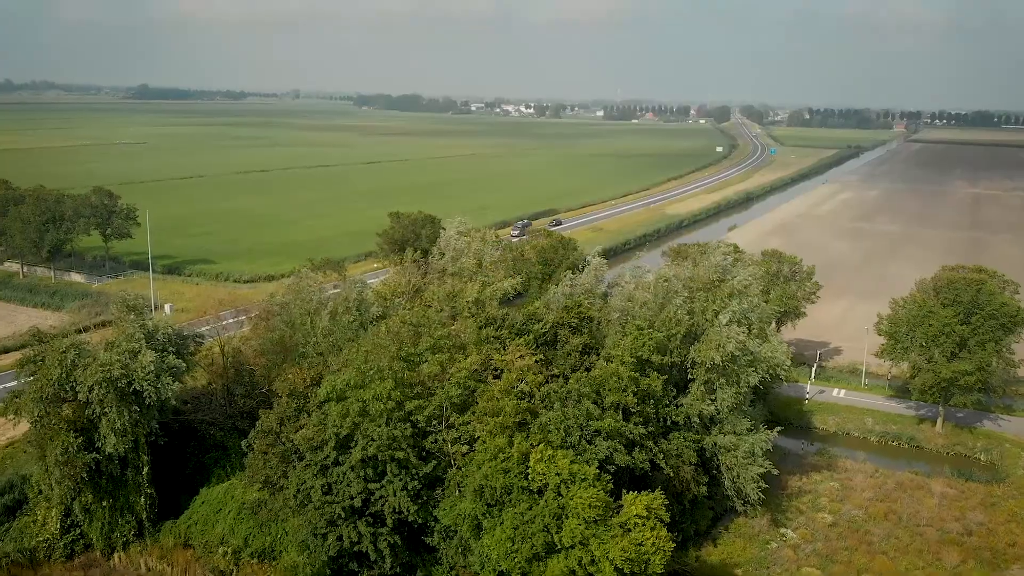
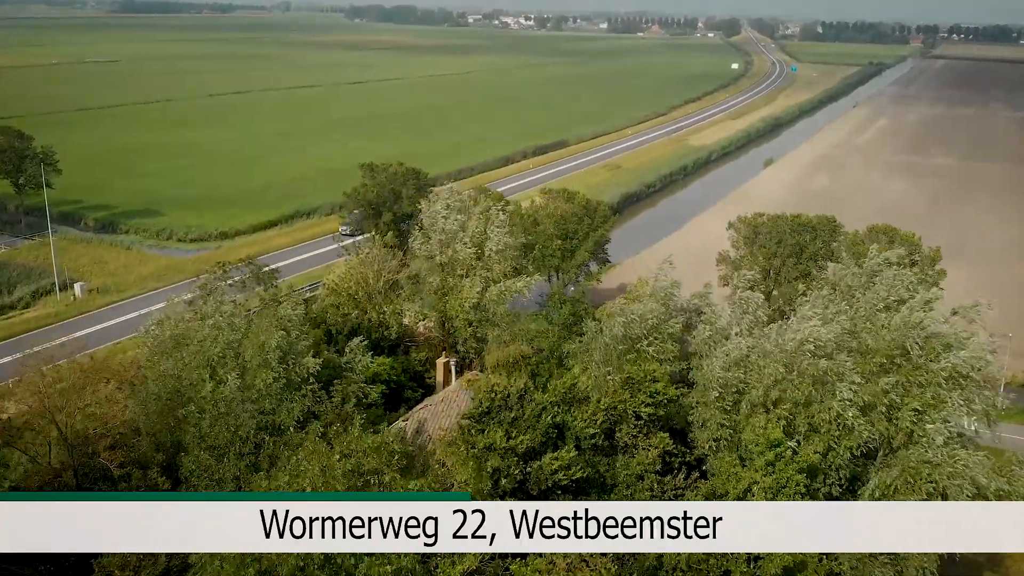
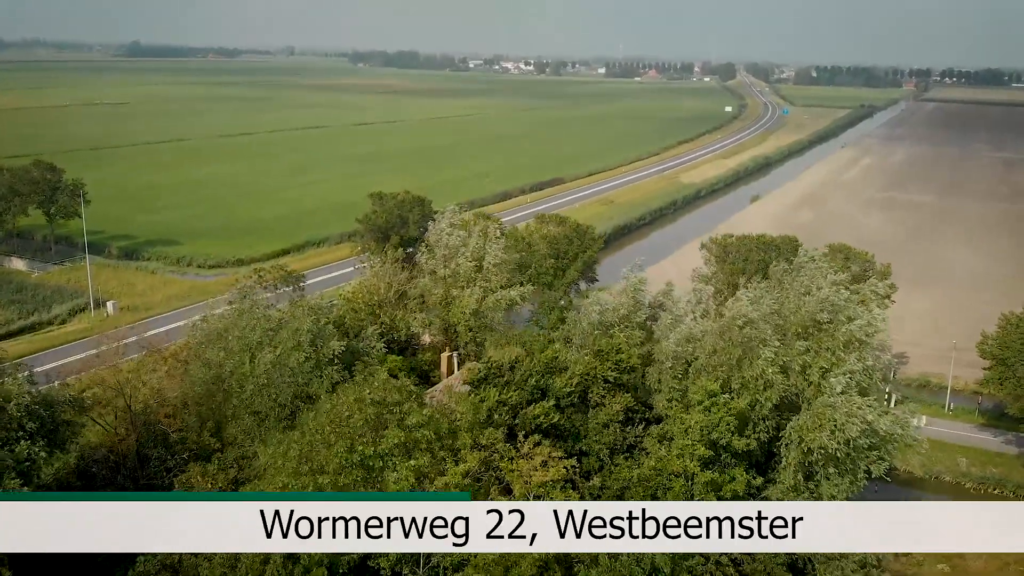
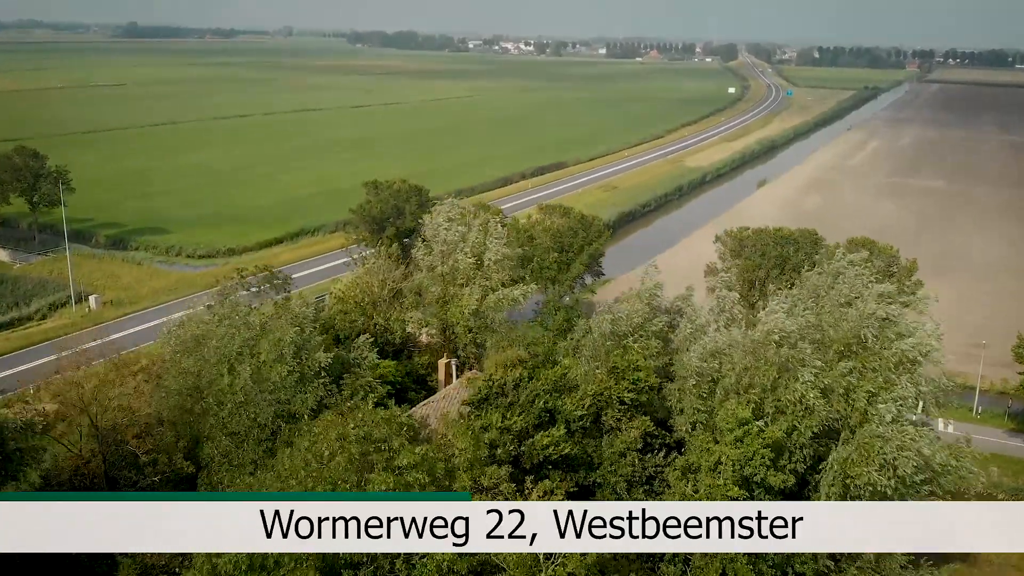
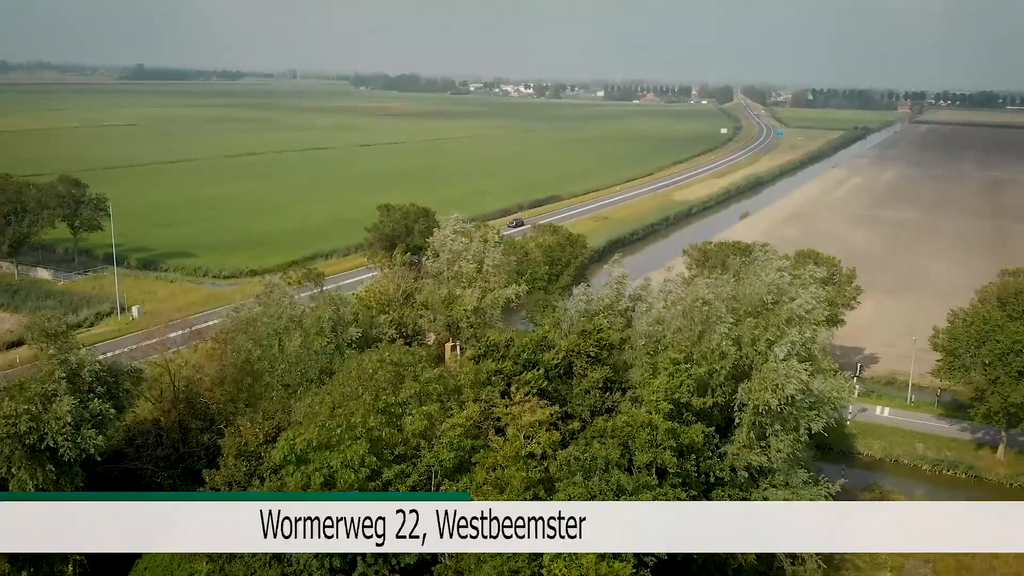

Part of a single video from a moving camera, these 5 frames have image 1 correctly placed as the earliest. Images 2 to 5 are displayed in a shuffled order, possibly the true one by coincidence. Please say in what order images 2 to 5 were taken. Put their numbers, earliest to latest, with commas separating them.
5, 3, 4, 2
